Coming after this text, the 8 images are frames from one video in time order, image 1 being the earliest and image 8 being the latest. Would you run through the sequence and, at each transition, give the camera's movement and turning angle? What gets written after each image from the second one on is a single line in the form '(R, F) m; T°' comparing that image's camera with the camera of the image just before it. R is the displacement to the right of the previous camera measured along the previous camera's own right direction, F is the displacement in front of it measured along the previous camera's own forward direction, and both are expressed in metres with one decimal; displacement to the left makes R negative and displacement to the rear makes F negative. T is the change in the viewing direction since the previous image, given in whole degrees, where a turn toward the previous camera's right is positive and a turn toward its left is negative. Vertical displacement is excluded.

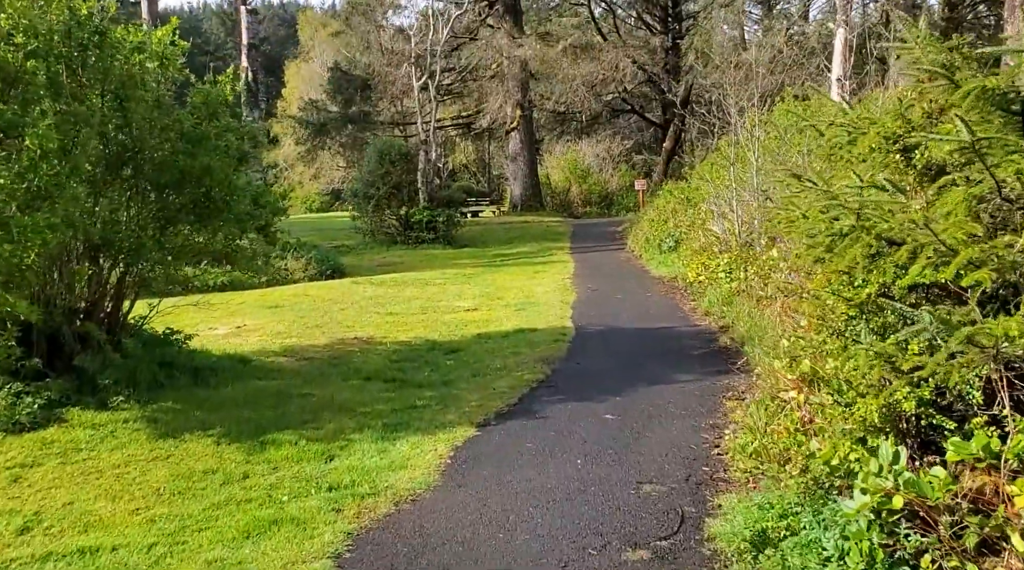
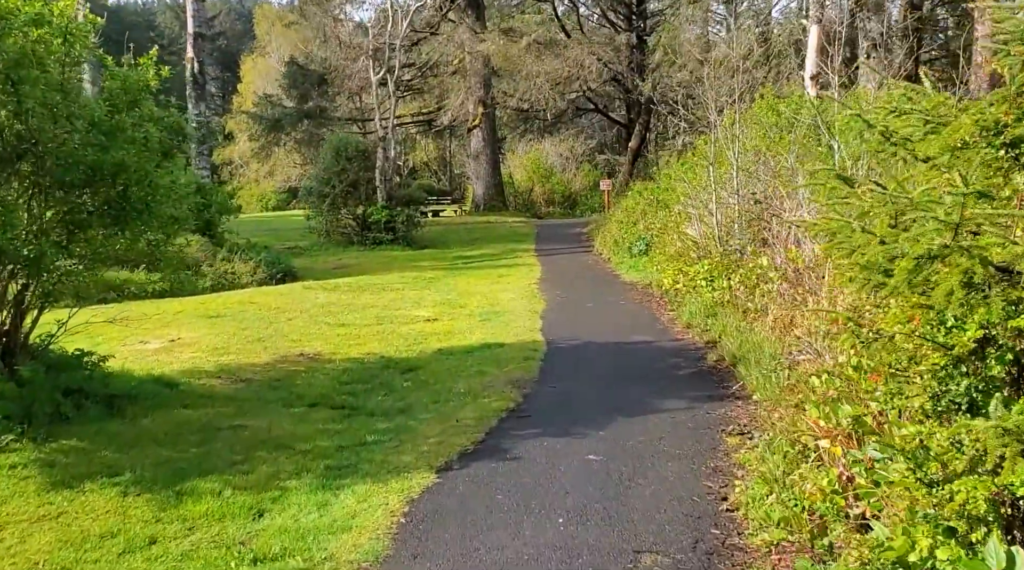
(-0.1, +1.8) m; +2°
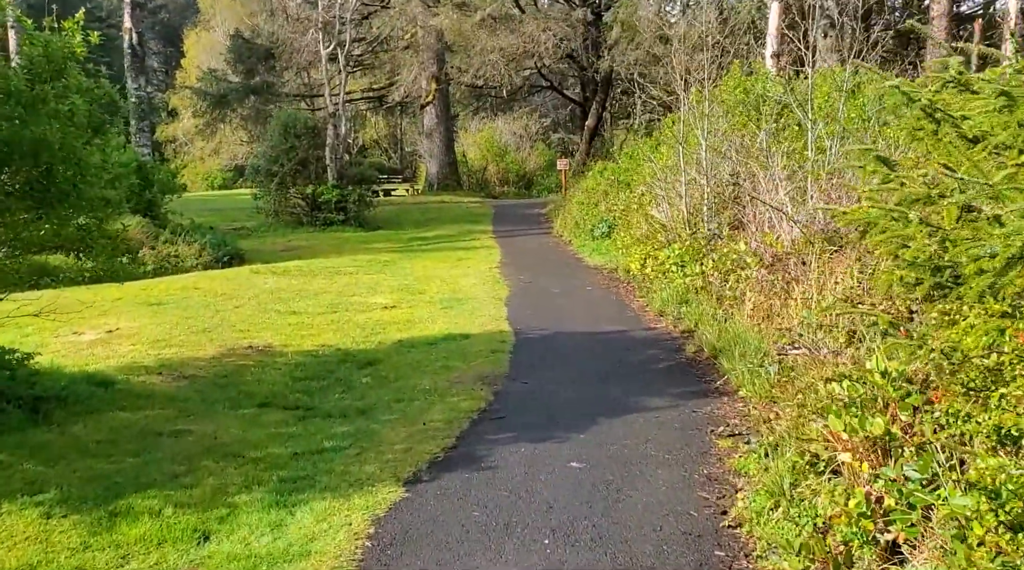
(-0.2, +1.0) m; +2°
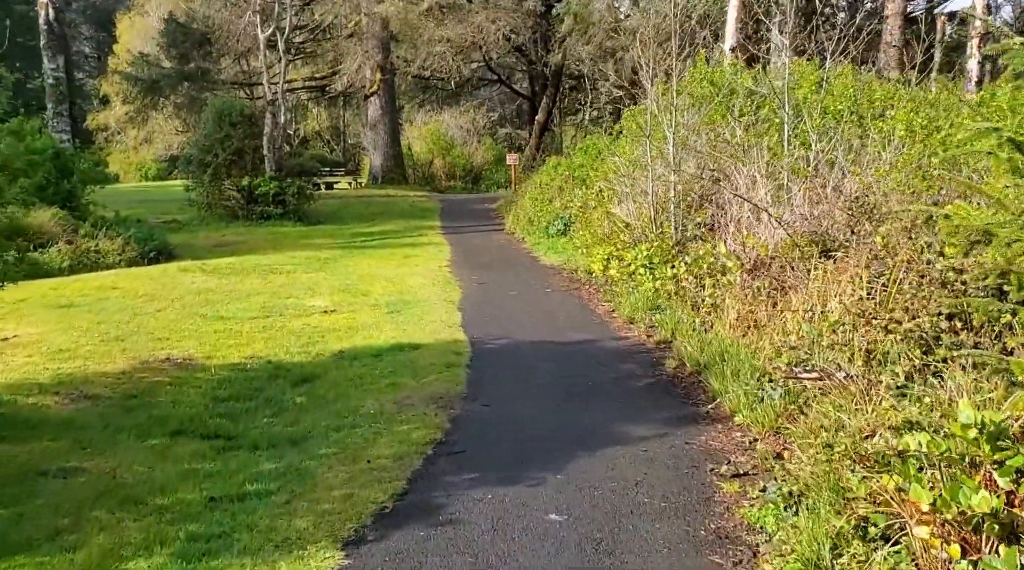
(-0.1, +1.7) m; +2°
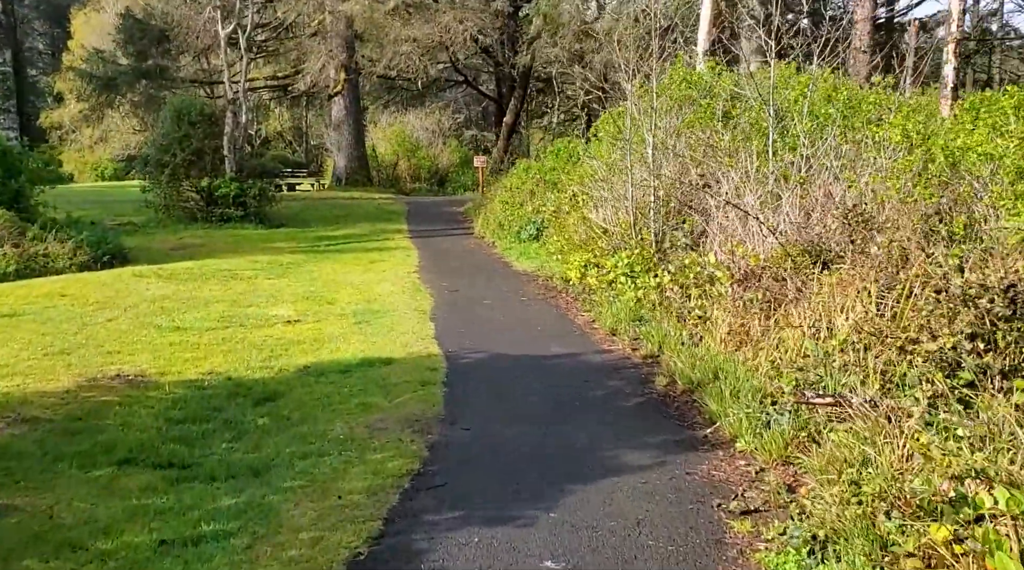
(-0.1, +0.9) m; +1°
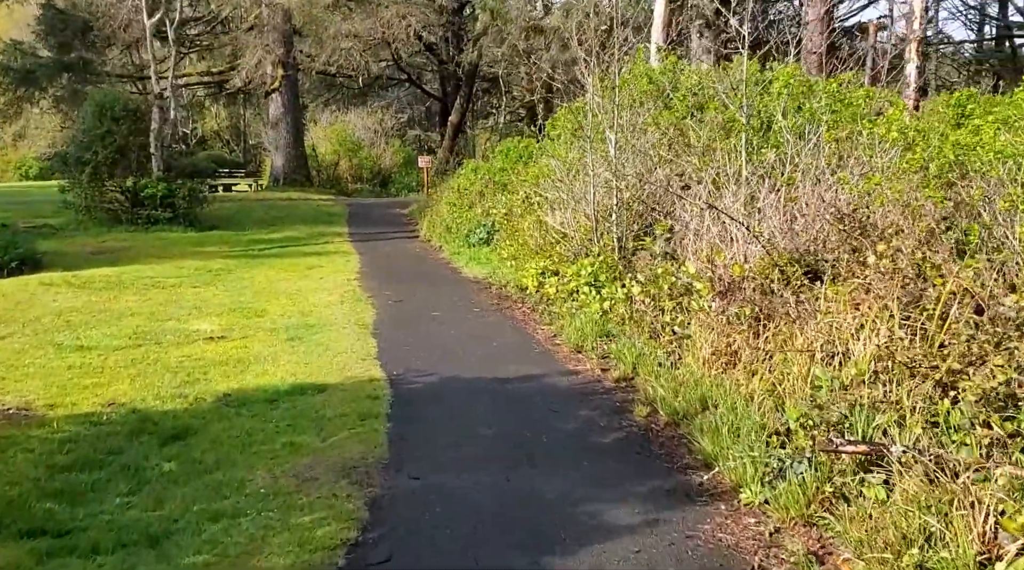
(-0.1, +1.6) m; +2°
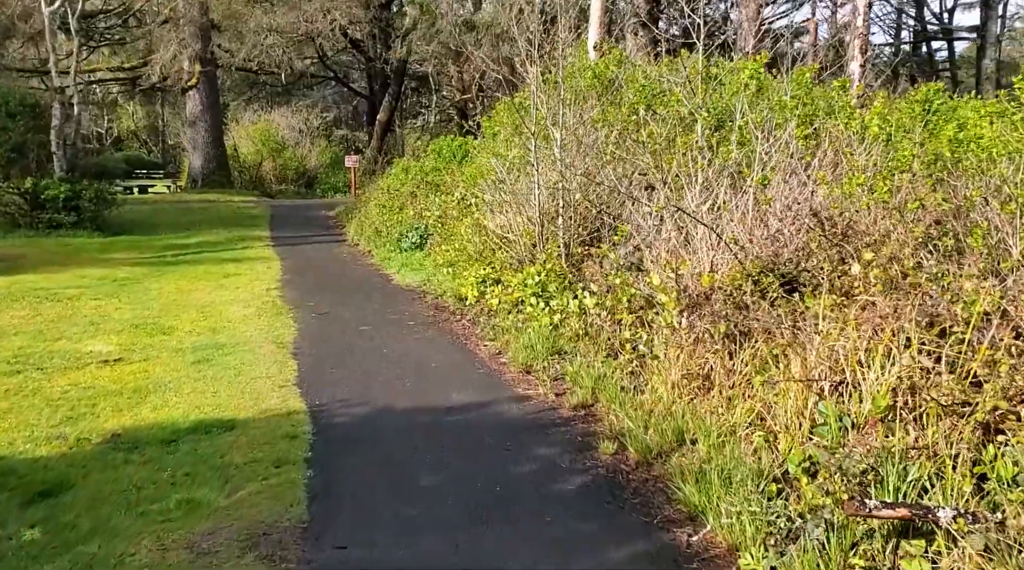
(-0.1, +1.5) m; +3°
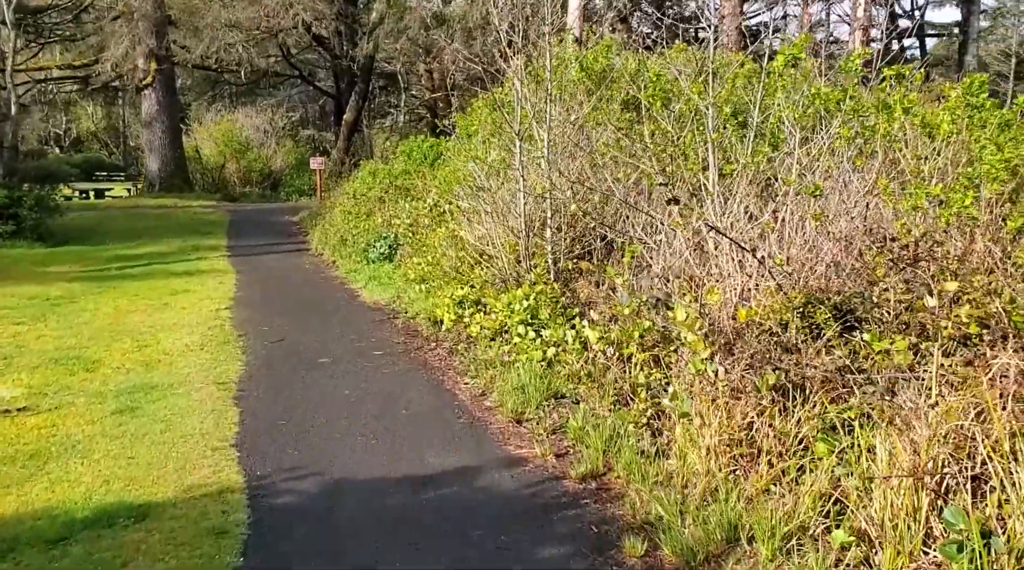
(-0.1, +2.0) m; +1°
